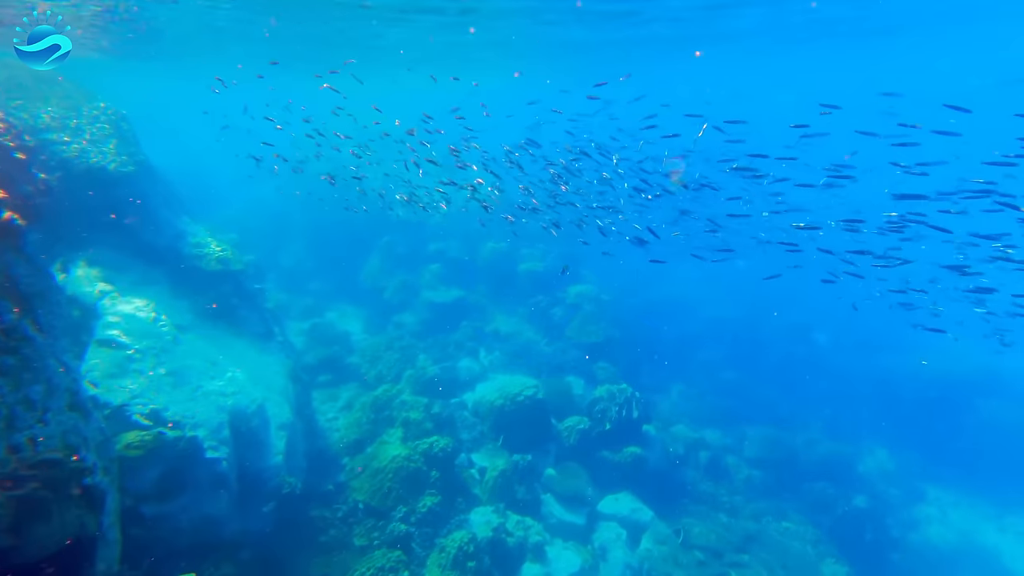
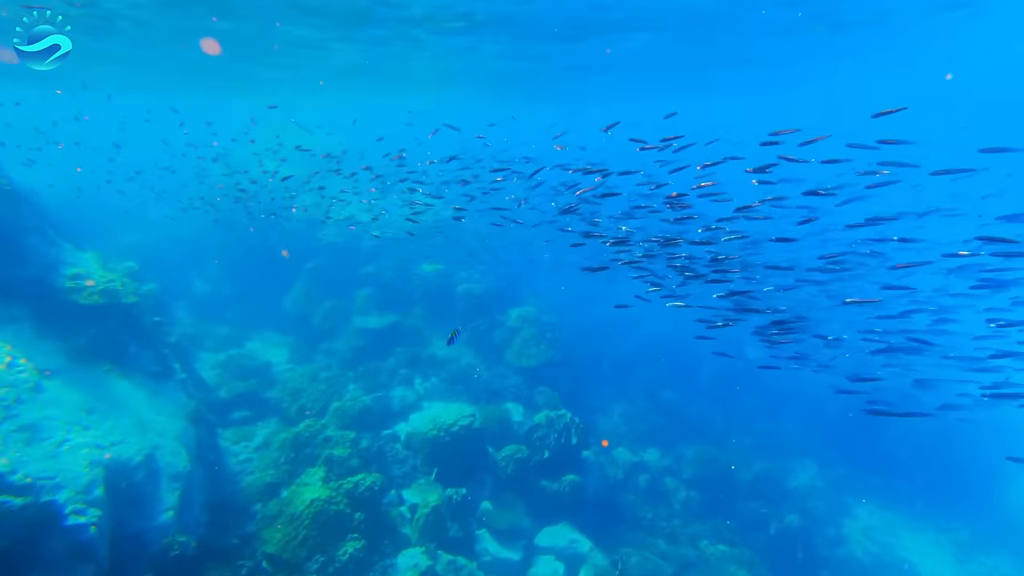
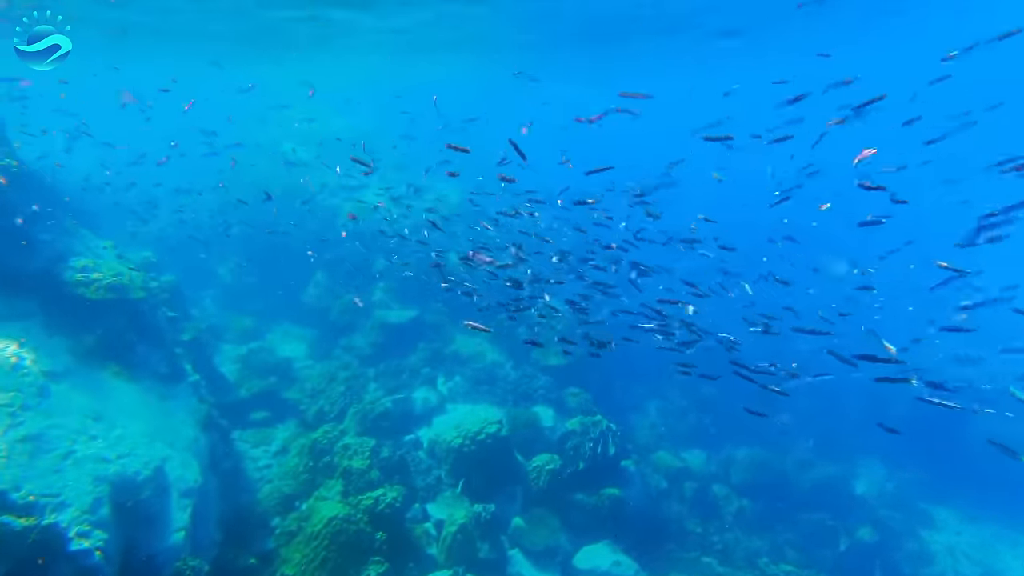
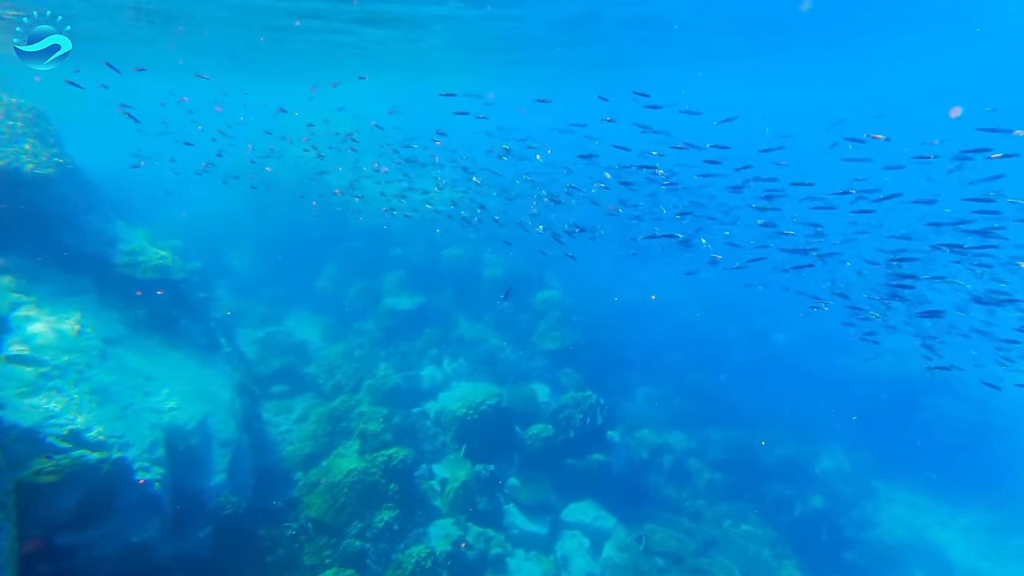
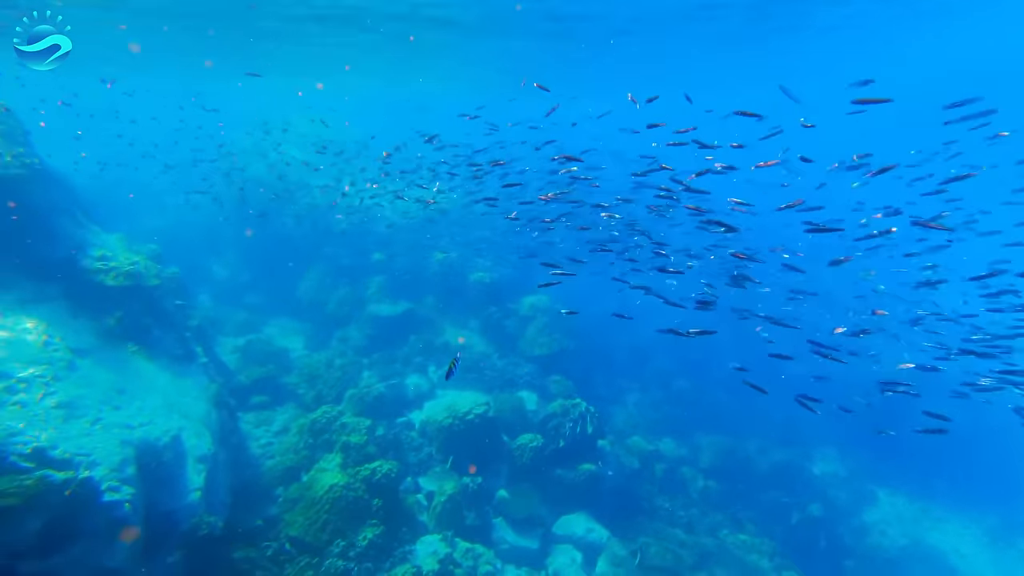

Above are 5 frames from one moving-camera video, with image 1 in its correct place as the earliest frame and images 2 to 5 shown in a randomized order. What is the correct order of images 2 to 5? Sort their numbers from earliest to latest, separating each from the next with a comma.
4, 2, 5, 3
